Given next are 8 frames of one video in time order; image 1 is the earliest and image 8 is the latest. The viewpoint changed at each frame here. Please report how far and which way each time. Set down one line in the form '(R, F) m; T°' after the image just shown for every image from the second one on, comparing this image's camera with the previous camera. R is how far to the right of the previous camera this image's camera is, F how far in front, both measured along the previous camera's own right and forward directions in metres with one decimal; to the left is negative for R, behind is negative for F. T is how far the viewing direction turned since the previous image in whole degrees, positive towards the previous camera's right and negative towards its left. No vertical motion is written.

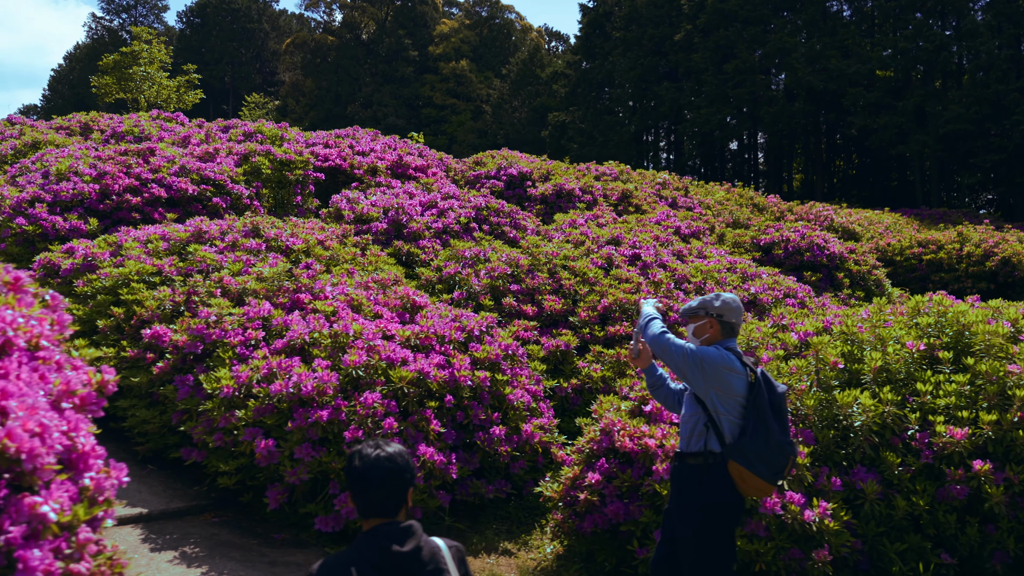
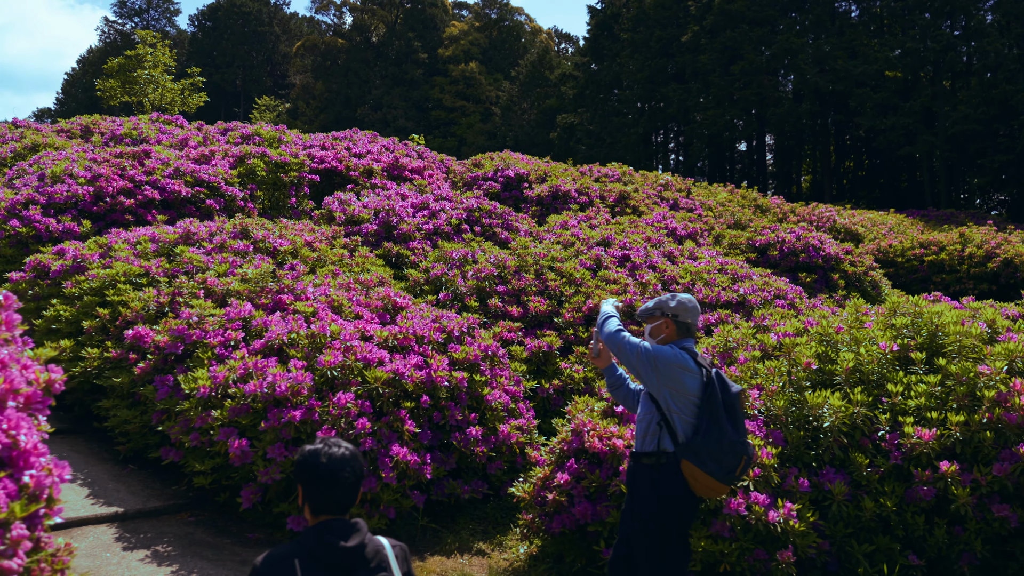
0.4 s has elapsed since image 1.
(+0.2, 0.0) m; -1°
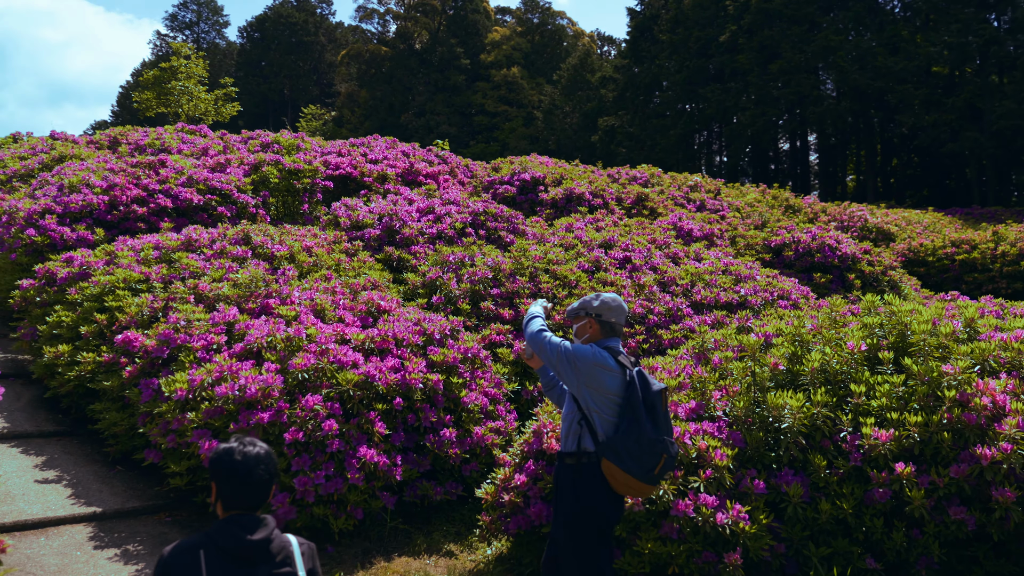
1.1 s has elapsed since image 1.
(+0.4, 0.0) m; -3°
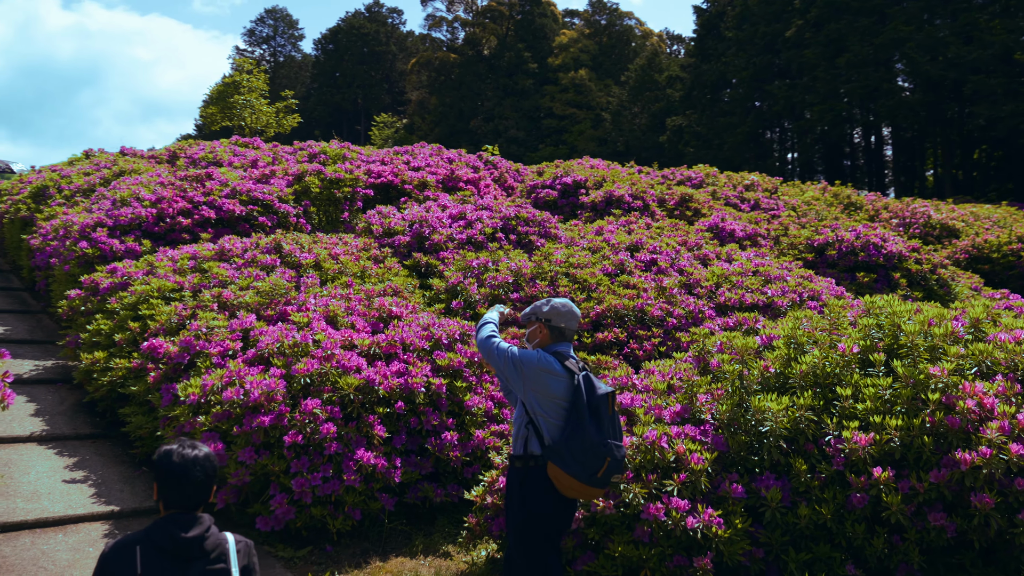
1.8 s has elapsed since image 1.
(+0.4, 0.0) m; -5°
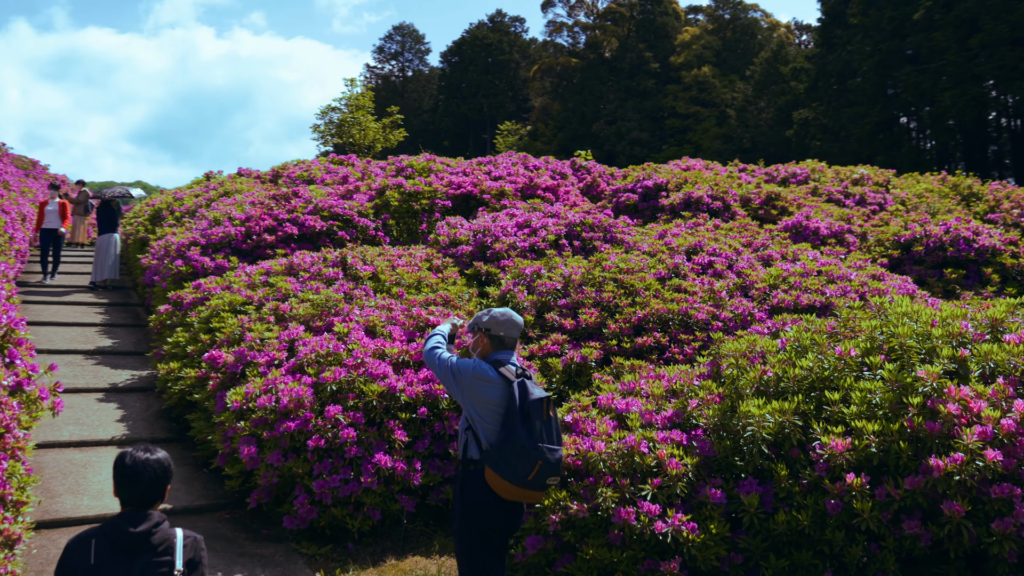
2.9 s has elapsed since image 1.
(+0.6, -0.1) m; -9°
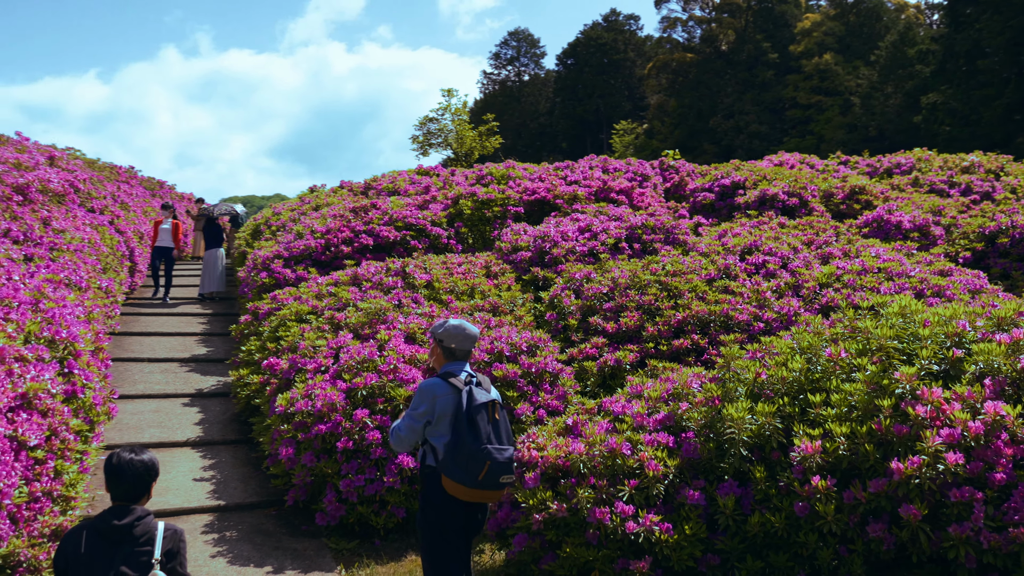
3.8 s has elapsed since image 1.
(+0.6, -0.1) m; -8°
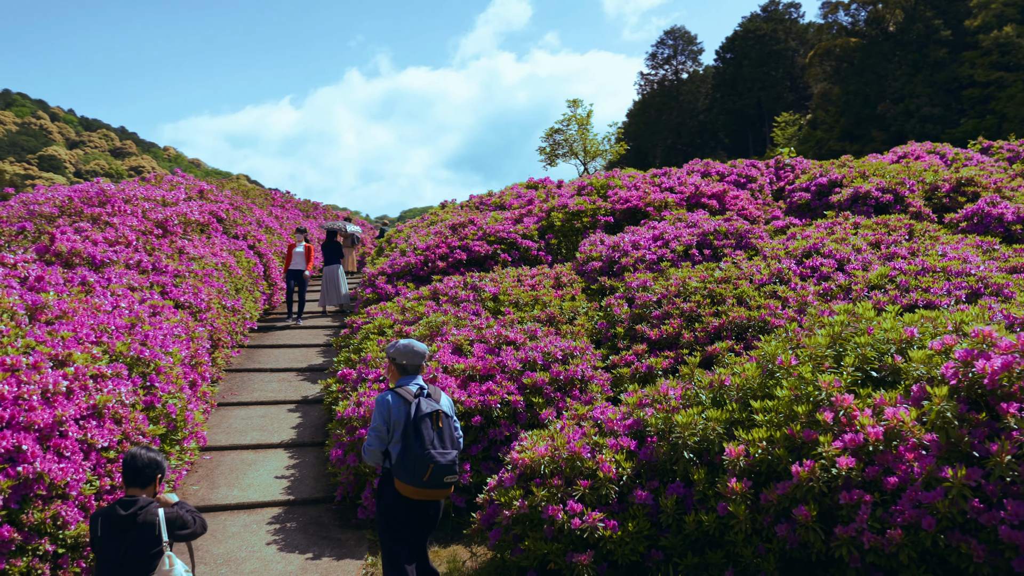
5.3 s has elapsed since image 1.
(+0.9, -0.3) m; -12°
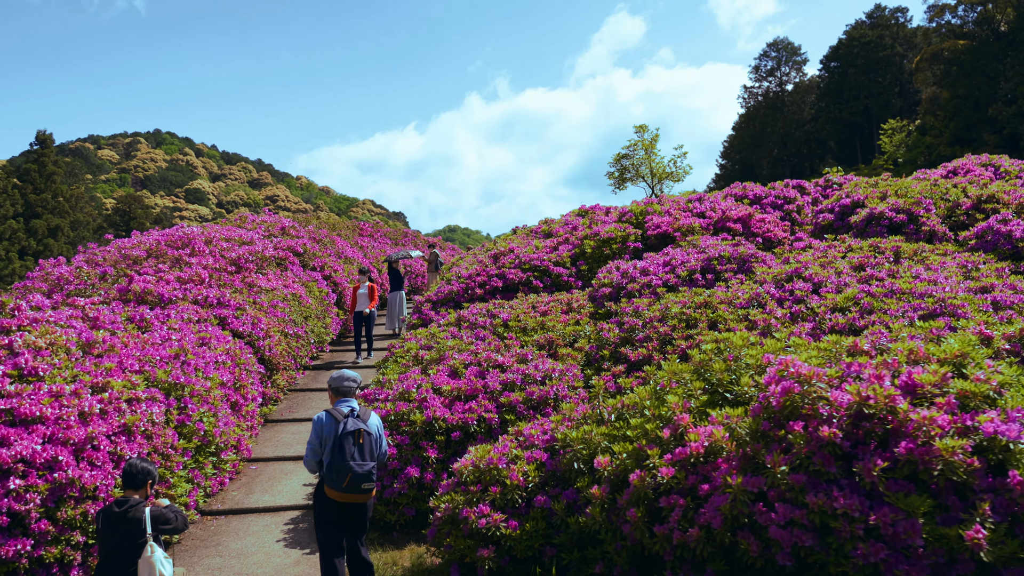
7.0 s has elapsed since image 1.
(+1.0, -0.6) m; -8°
